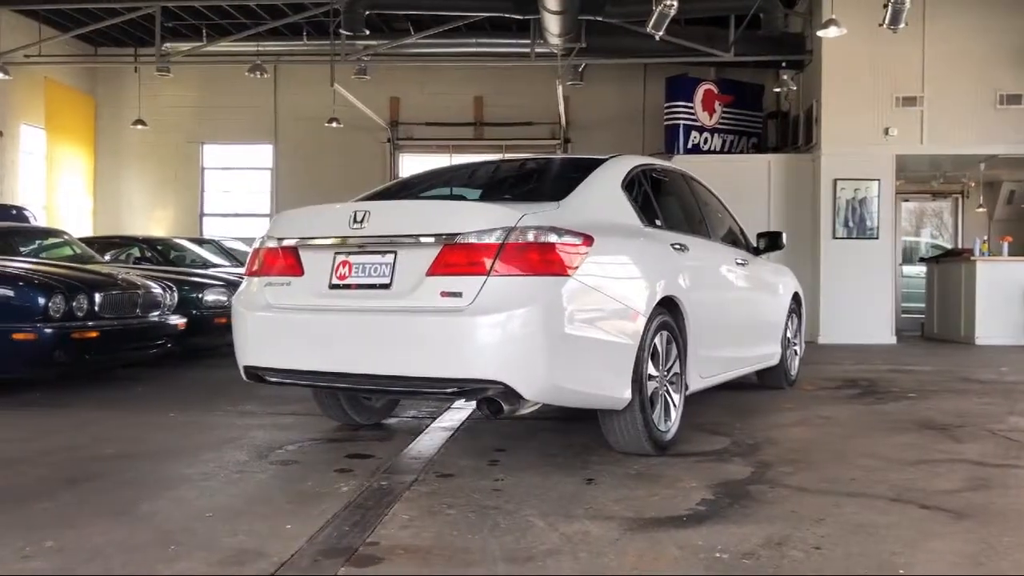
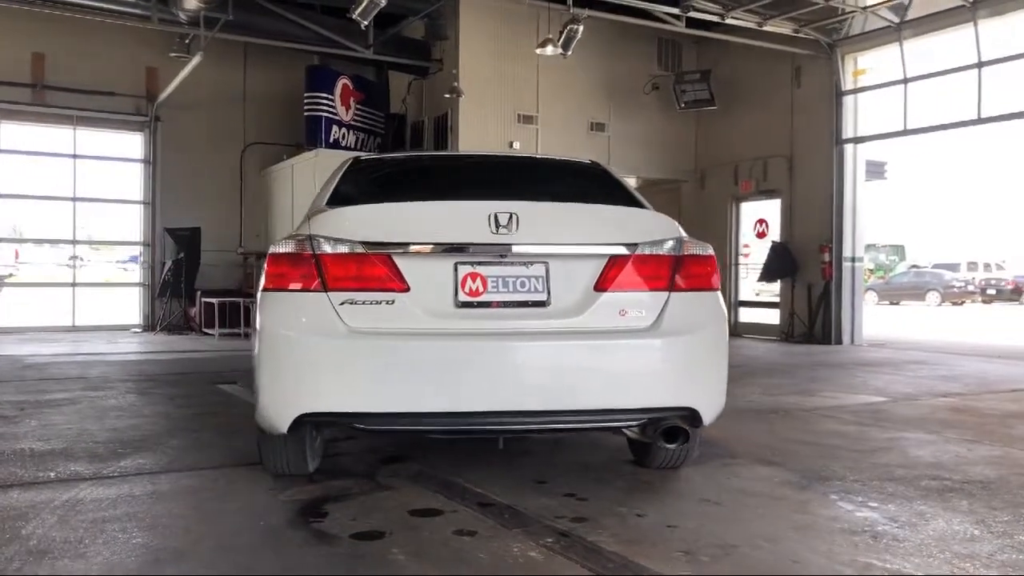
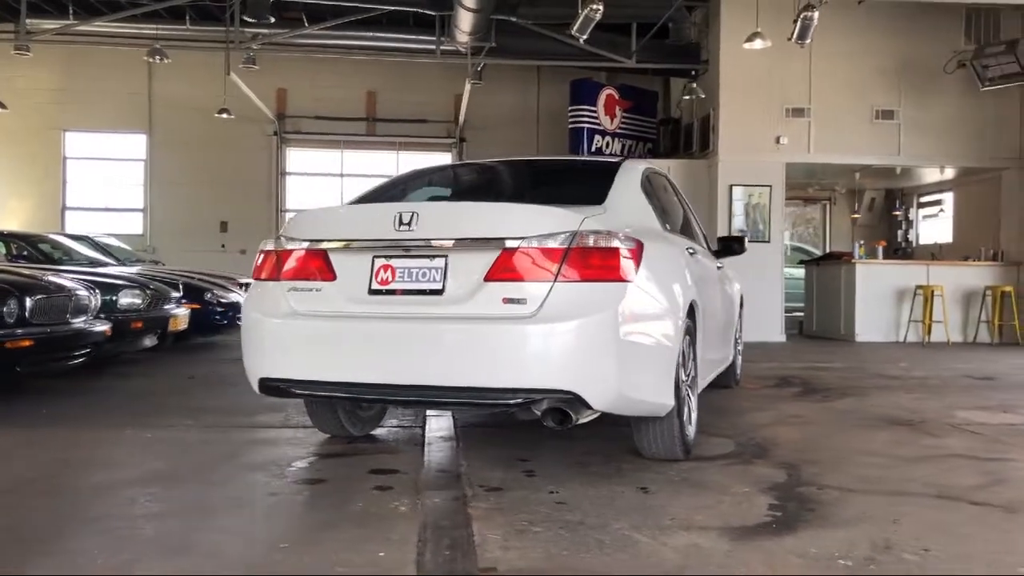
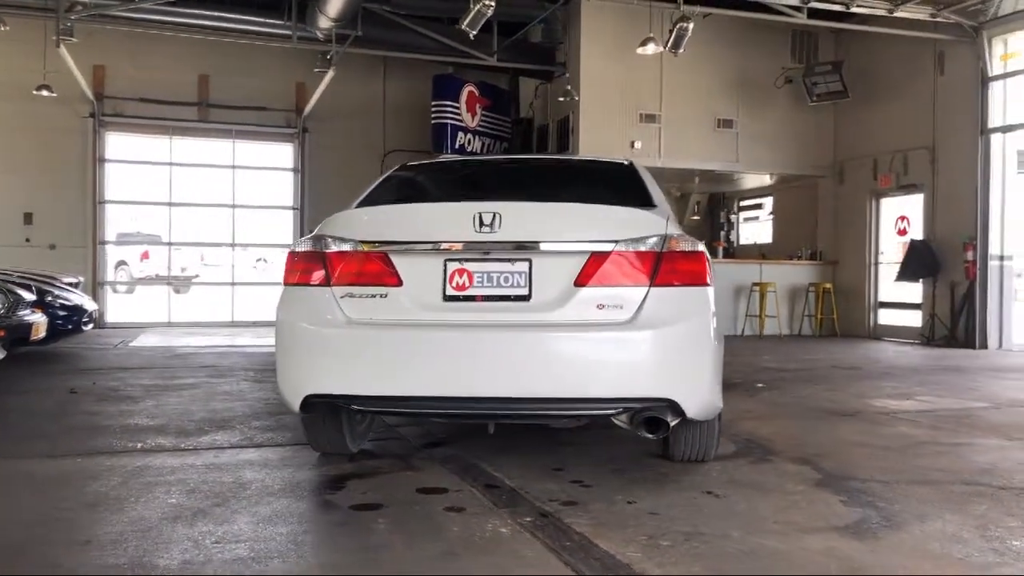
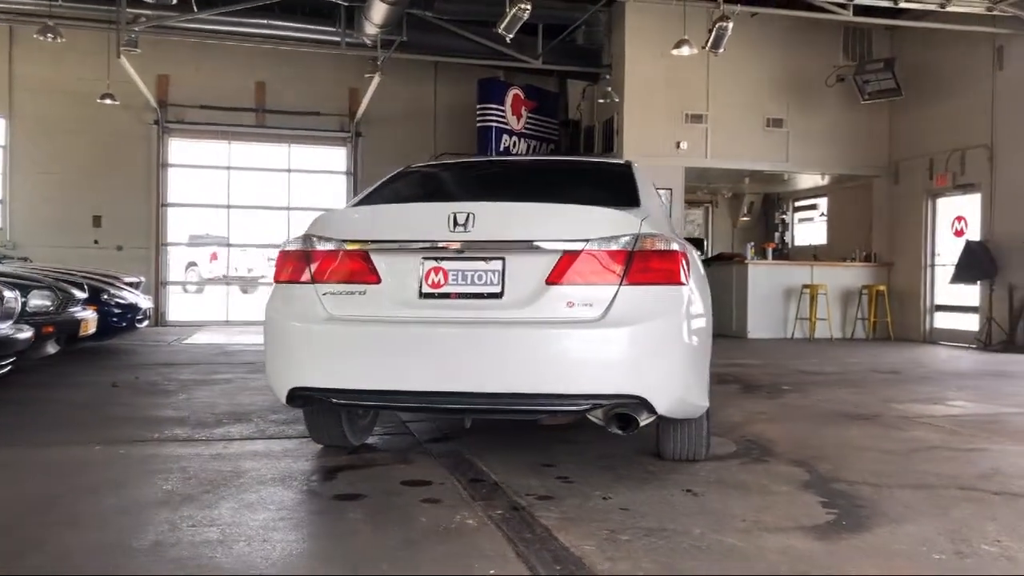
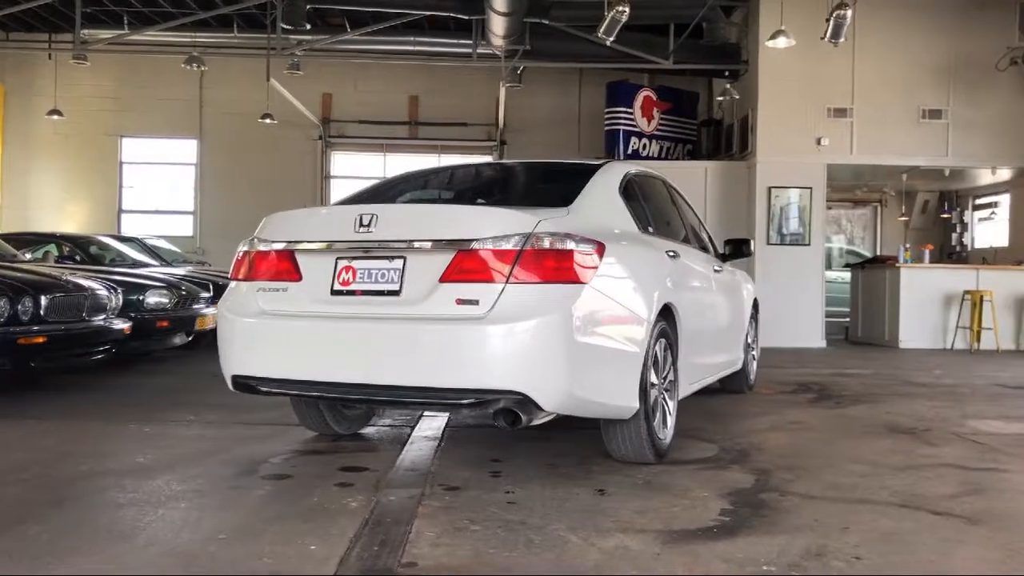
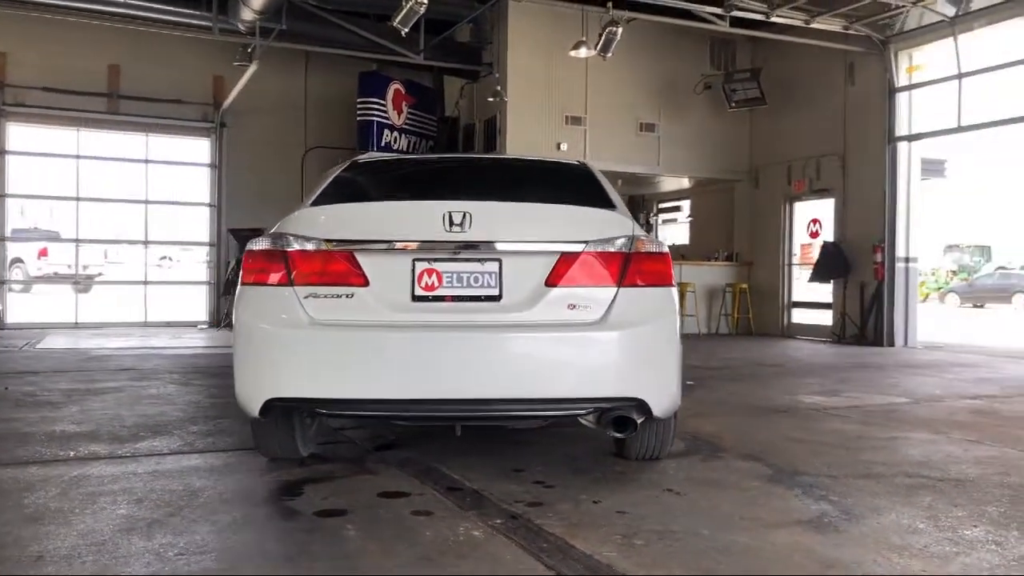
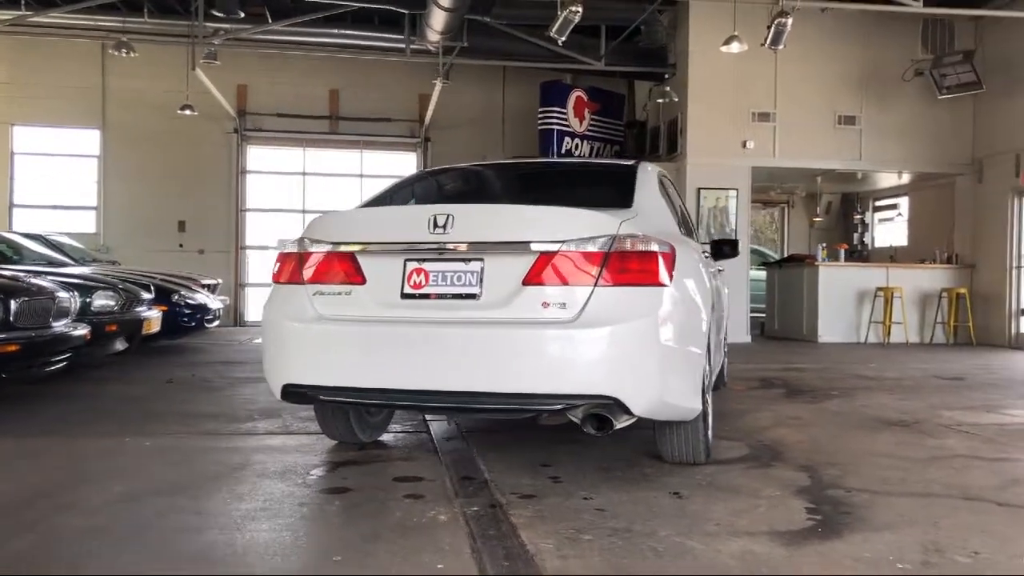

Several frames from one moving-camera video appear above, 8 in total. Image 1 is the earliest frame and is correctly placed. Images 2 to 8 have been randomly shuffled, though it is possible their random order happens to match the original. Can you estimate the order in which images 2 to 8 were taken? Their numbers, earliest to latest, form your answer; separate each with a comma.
6, 3, 8, 5, 4, 7, 2
